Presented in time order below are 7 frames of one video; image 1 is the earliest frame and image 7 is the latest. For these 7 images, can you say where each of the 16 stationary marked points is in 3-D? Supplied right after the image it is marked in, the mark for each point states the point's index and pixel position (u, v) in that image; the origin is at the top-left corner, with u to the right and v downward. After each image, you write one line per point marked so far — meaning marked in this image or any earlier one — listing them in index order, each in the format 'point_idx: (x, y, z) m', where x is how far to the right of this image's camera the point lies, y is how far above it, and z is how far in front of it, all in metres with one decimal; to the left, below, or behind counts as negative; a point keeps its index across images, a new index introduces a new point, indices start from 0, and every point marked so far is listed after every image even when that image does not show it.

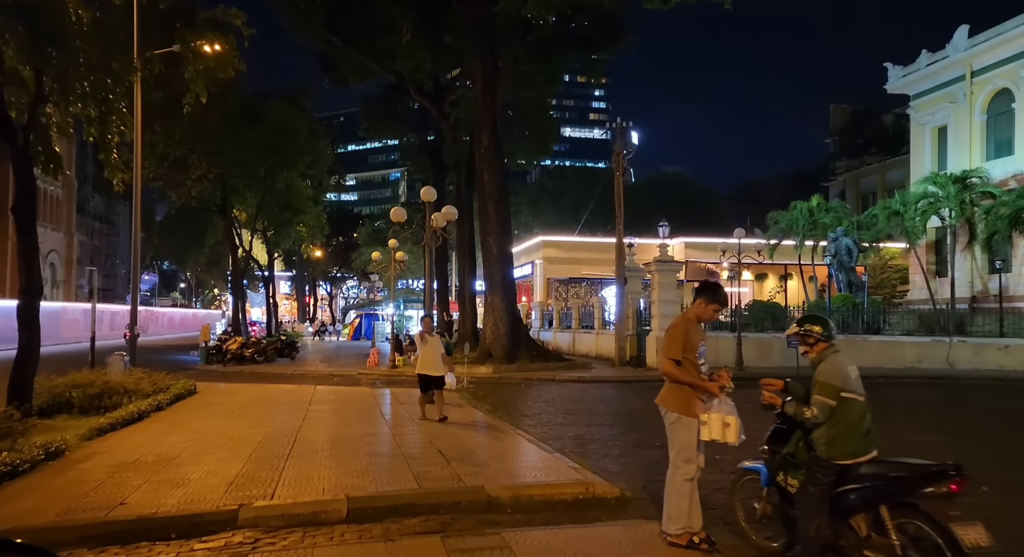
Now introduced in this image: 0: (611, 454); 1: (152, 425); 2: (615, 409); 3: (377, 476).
0: (+1.2, -2.1, +9.1) m
1: (-5.4, -2.3, +11.4) m
2: (+1.8, -2.4, +14.0) m
3: (-1.3, -1.9, +7.3) m
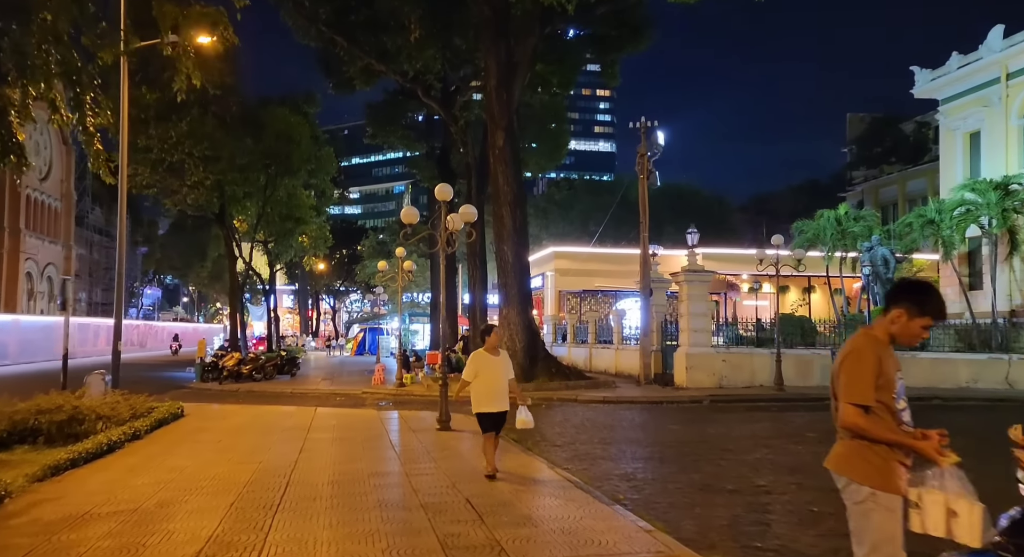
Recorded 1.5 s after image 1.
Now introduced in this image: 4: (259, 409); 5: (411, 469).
0: (+1.6, -2.2, +7.4) m
1: (-5.0, -2.4, +9.7) m
2: (+2.2, -2.6, +12.3) m
3: (-0.9, -2.0, +5.6) m
4: (-6.0, -3.1, +17.9) m
5: (-1.2, -2.3, +9.0) m
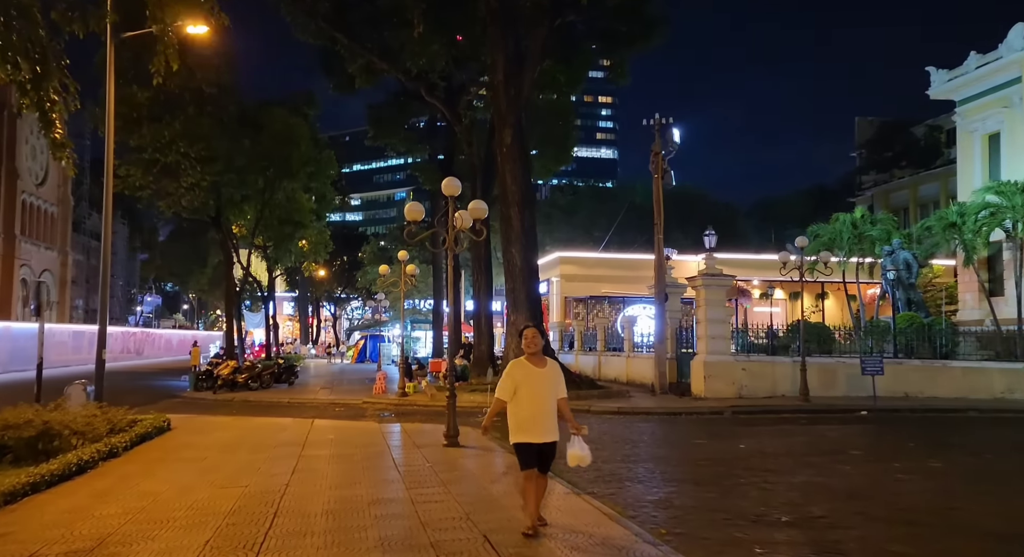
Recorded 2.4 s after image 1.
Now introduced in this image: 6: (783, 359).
0: (+1.8, -2.2, +6.3) m
1: (-4.8, -2.4, +8.7) m
2: (+2.4, -2.6, +11.2) m
3: (-0.7, -1.9, +4.6) m
4: (-5.8, -3.2, +16.8) m
5: (-1.0, -2.3, +7.9) m
6: (+7.1, -2.1, +19.9) m
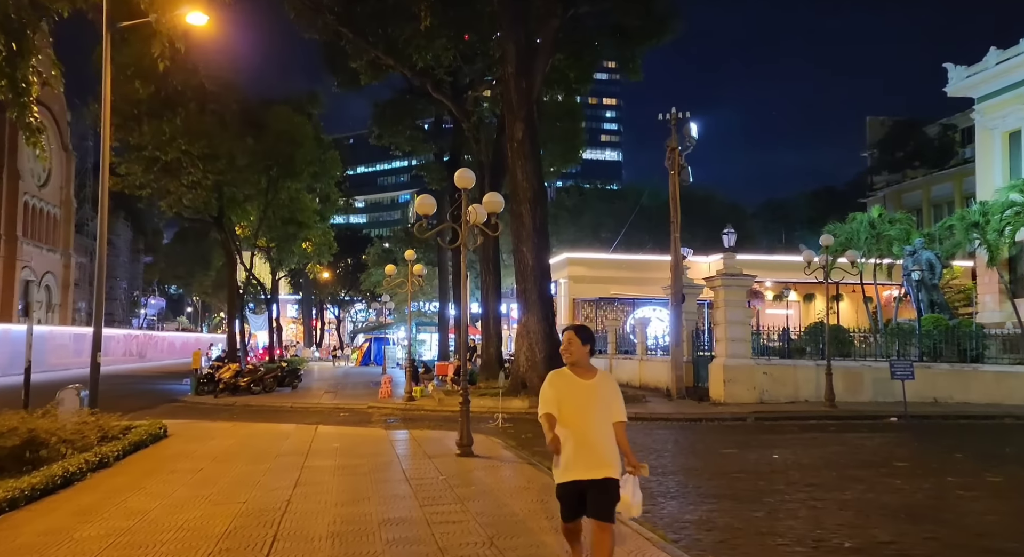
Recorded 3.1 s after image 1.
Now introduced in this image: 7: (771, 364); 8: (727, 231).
0: (+2.0, -2.1, +5.6) m
1: (-4.6, -2.3, +7.9) m
2: (+2.6, -2.6, +10.4) m
3: (-0.5, -1.9, +3.8) m
4: (-5.5, -3.2, +16.1) m
5: (-0.8, -2.2, +7.2) m
6: (+7.4, -2.1, +19.1) m
7: (+6.5, -2.1, +19.0) m
8: (+5.4, +1.2, +19.2) m
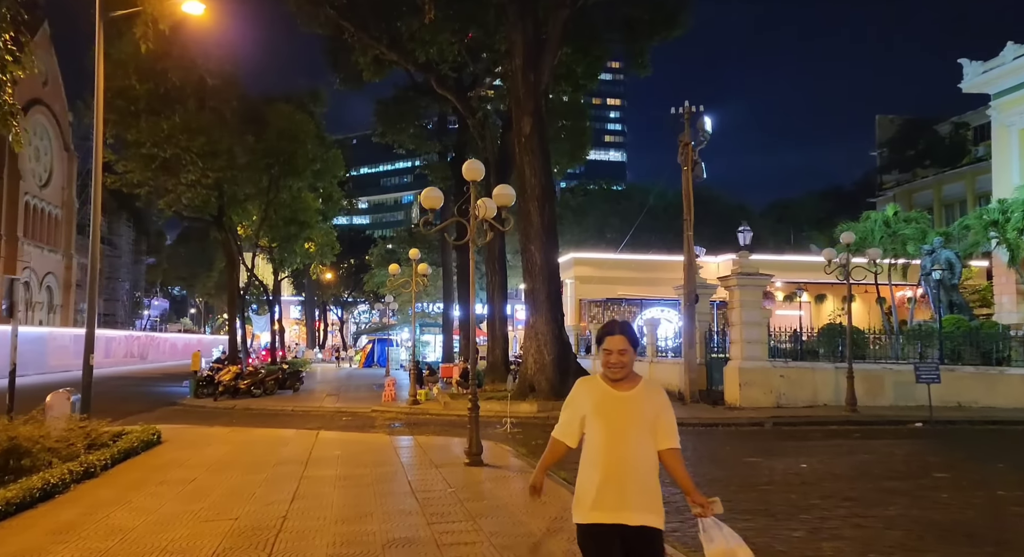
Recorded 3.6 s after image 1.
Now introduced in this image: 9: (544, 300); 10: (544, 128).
0: (+2.2, -2.1, +4.9) m
1: (-4.4, -2.3, +7.3) m
2: (+2.8, -2.5, +9.8) m
3: (-0.3, -1.8, +3.2) m
4: (-5.3, -3.2, +15.5) m
5: (-0.6, -2.2, +6.5) m
6: (+7.6, -2.1, +18.4) m
7: (+6.7, -2.1, +18.4) m
8: (+5.6, +1.2, +18.5) m
9: (+0.8, -0.6, +19.4) m
10: (+0.8, +3.9, +19.8) m
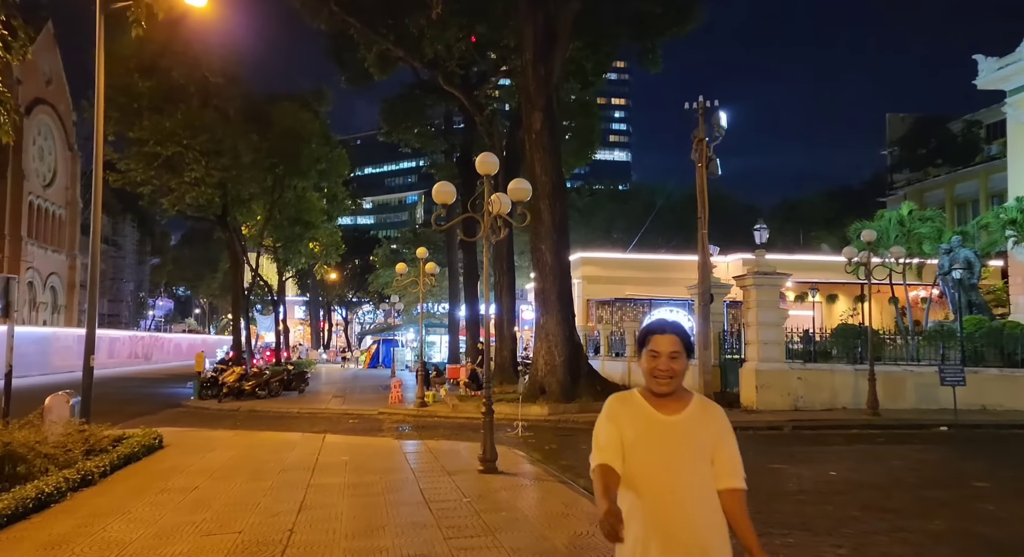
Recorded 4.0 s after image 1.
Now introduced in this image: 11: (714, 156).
0: (+2.3, -2.1, +4.5) m
1: (-4.2, -2.3, +6.9) m
2: (+3.0, -2.5, +9.3) m
3: (-0.2, -1.8, +2.7) m
4: (-5.1, -3.1, +15.0) m
5: (-0.4, -2.2, +6.1) m
6: (+7.8, -2.1, +18.0) m
7: (+6.9, -2.1, +17.9) m
8: (+5.9, +1.2, +18.1) m
9: (+1.1, -0.5, +18.9) m
10: (+1.1, +3.9, +19.3) m
11: (+5.0, +3.1, +19.0) m
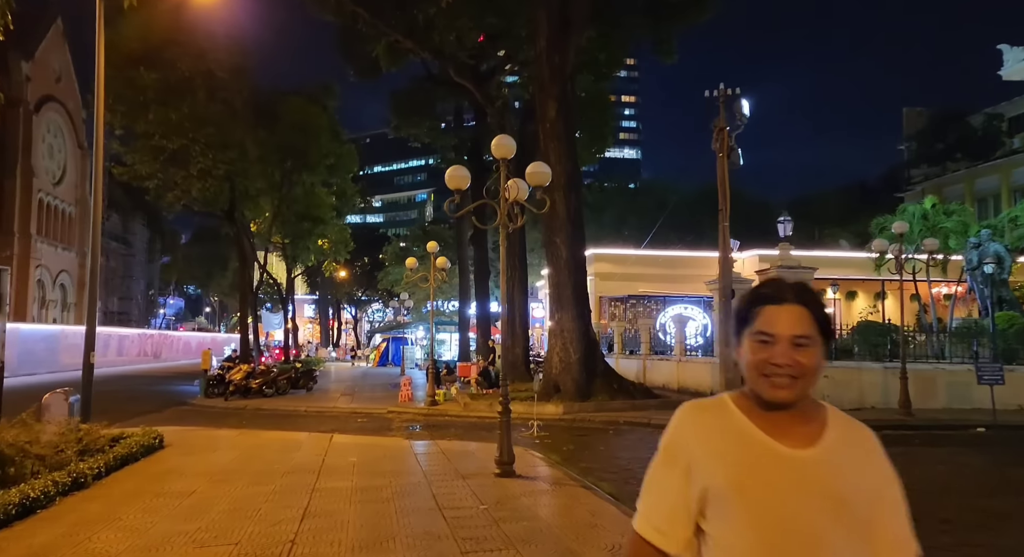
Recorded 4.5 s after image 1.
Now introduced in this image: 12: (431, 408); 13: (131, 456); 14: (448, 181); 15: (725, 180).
0: (+2.5, -2.0, +3.8) m
1: (-4.1, -2.2, +6.3) m
2: (+3.2, -2.4, +8.6) m
3: (0.0, -1.7, +2.1) m
4: (-4.8, -3.0, +14.5) m
5: (-0.3, -2.1, +5.5) m
6: (+8.2, -2.0, +17.2) m
7: (+7.2, -2.0, +17.2) m
8: (+6.2, +1.4, +17.4) m
9: (+1.4, -0.4, +18.3) m
10: (+1.4, +4.0, +18.7) m
11: (+5.4, +3.2, +18.3) m
12: (-2.1, -3.3, +19.7) m
13: (-5.4, -2.5, +10.8) m
14: (-0.8, +1.2, +9.9) m
15: (+5.0, +2.3, +17.9) m
